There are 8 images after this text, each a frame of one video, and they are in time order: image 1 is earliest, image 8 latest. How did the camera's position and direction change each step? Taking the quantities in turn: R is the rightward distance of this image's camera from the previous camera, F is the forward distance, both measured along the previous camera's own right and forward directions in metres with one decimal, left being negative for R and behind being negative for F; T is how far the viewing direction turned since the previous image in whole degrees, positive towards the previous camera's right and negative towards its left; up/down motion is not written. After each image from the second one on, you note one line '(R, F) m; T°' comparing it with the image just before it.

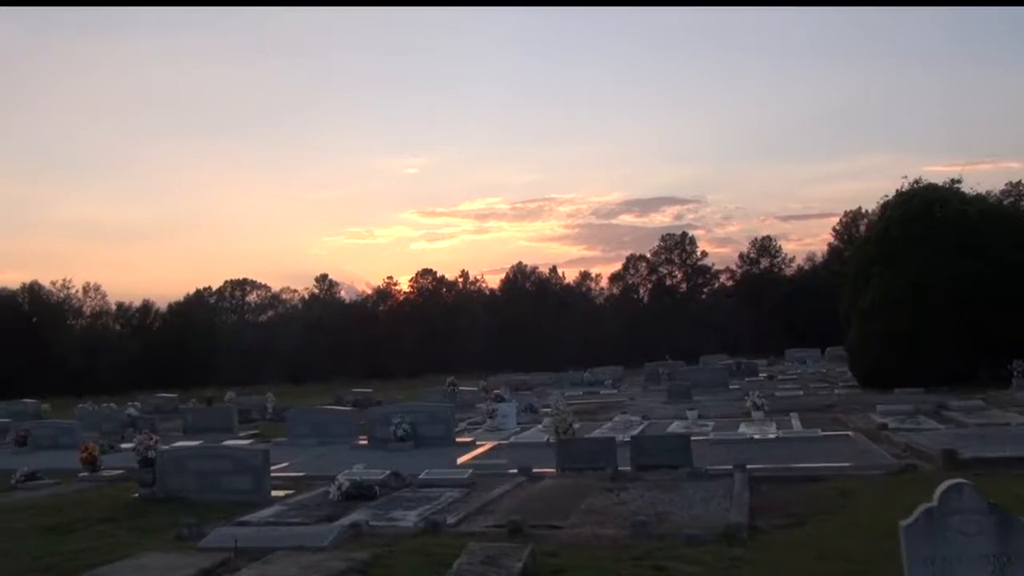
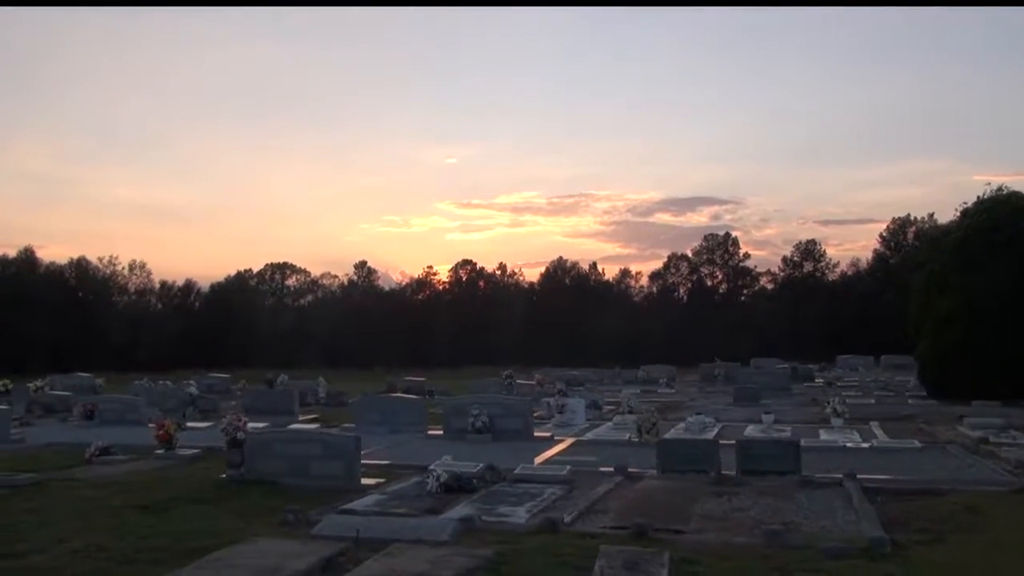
(-1.2, +0.4) m; -2°
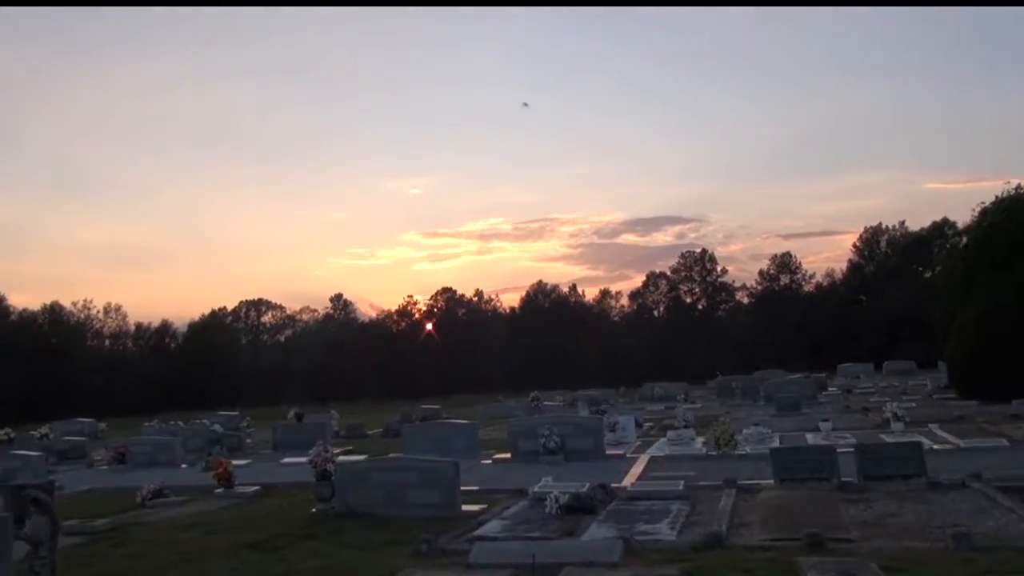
(-2.1, +0.6) m; +2°
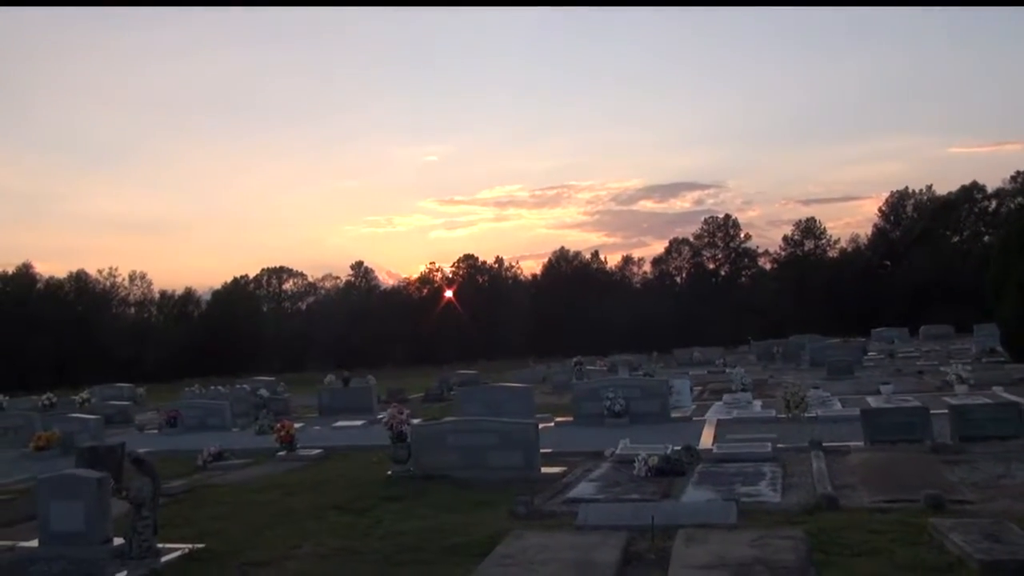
(-1.0, +0.4) m; -1°
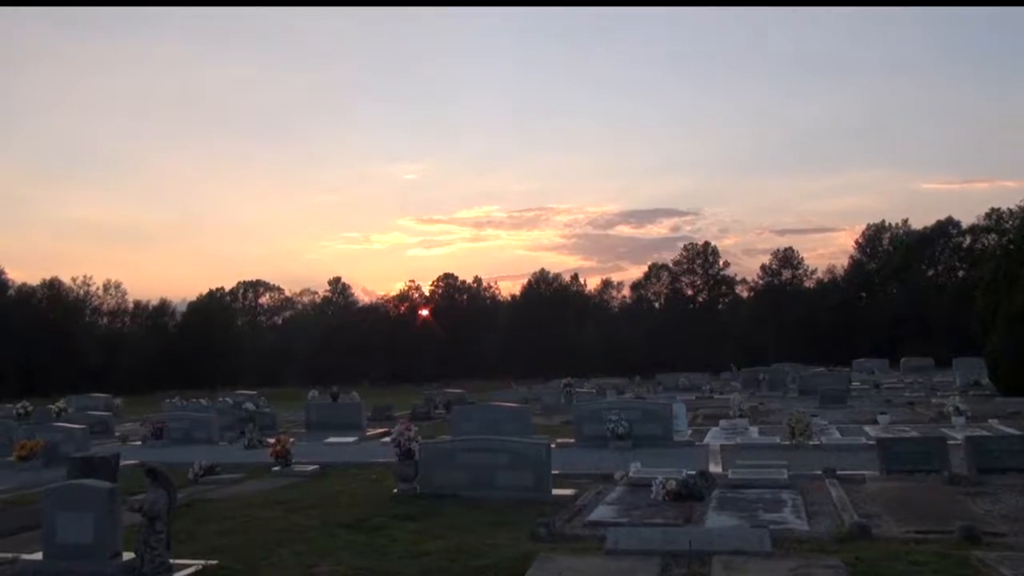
(-0.6, +0.3) m; +1°
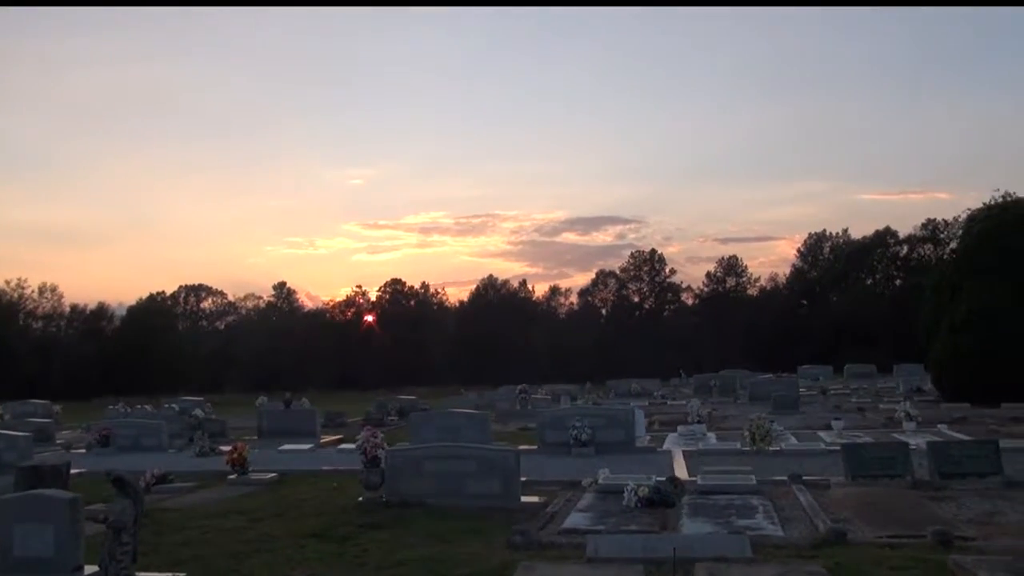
(-0.4, +0.1) m; +3°
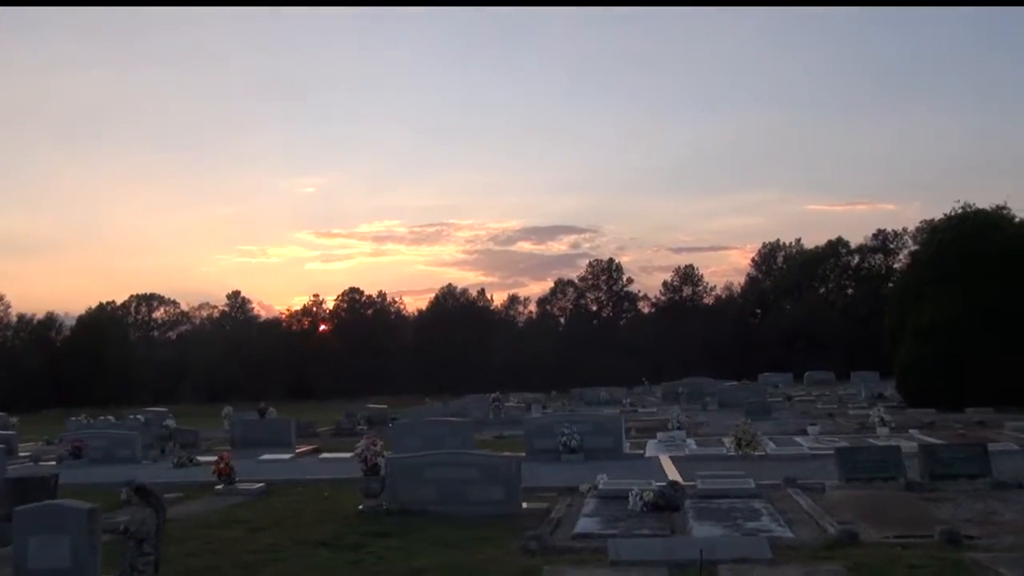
(-0.7, -0.1) m; +3°
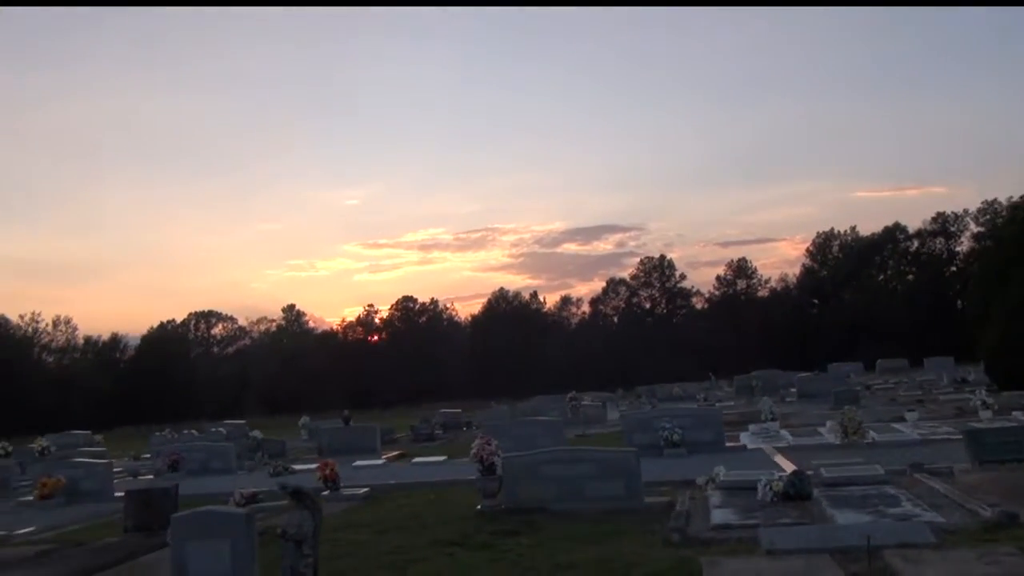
(-1.0, +0.1) m; -3°
